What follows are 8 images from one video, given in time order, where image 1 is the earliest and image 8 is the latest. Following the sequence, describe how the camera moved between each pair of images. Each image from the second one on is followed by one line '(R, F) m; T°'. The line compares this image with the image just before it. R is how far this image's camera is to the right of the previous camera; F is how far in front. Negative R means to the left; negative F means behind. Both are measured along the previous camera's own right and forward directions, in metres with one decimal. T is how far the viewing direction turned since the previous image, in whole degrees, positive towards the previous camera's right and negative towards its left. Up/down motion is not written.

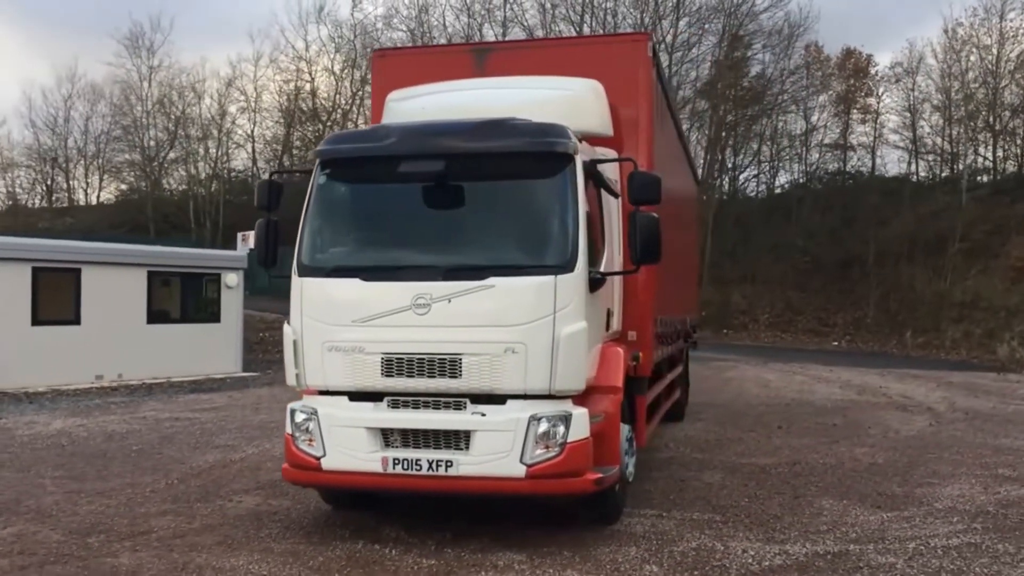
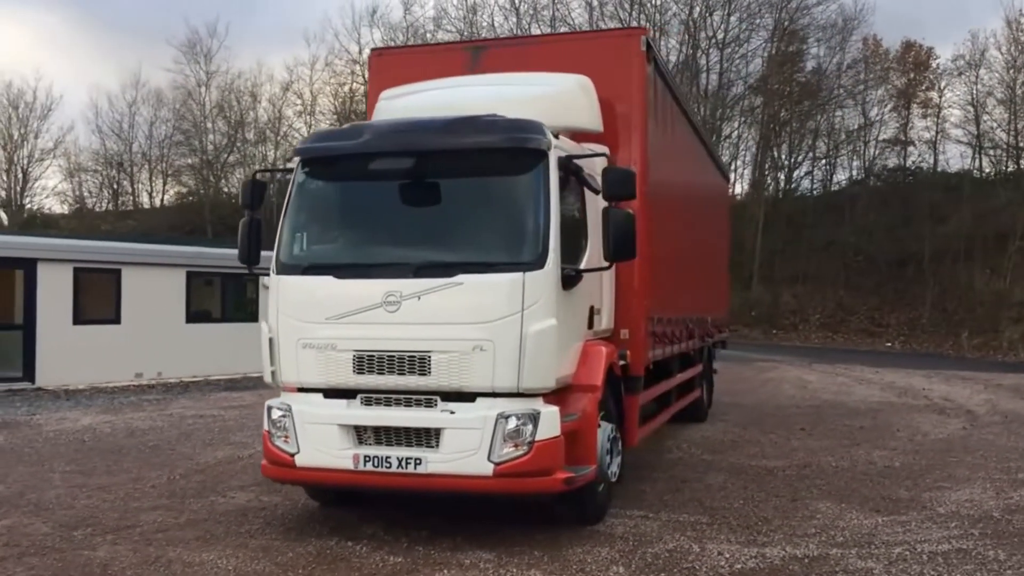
(+0.6, +0.1) m; -4°
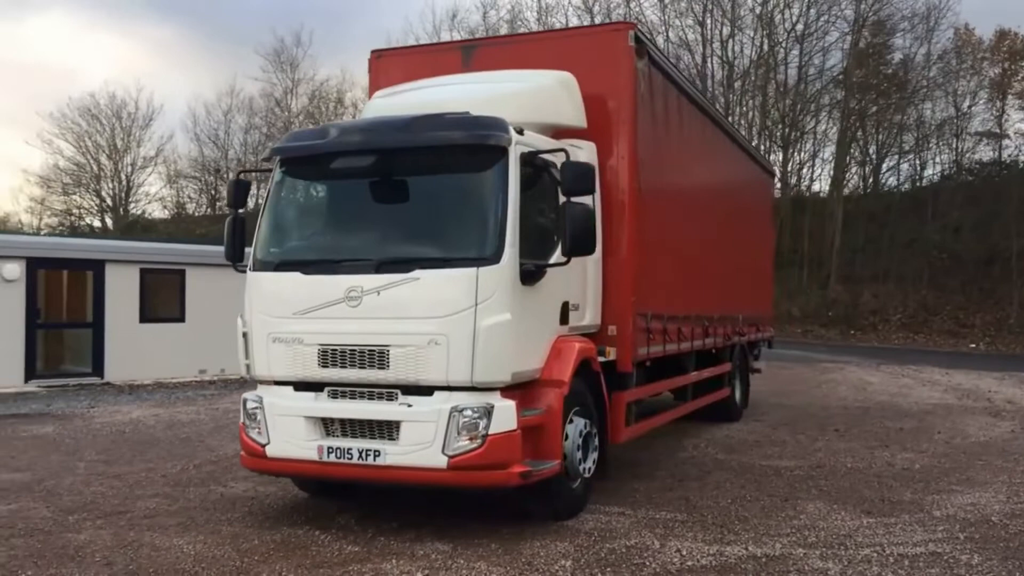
(+0.9, 0.0) m; -6°
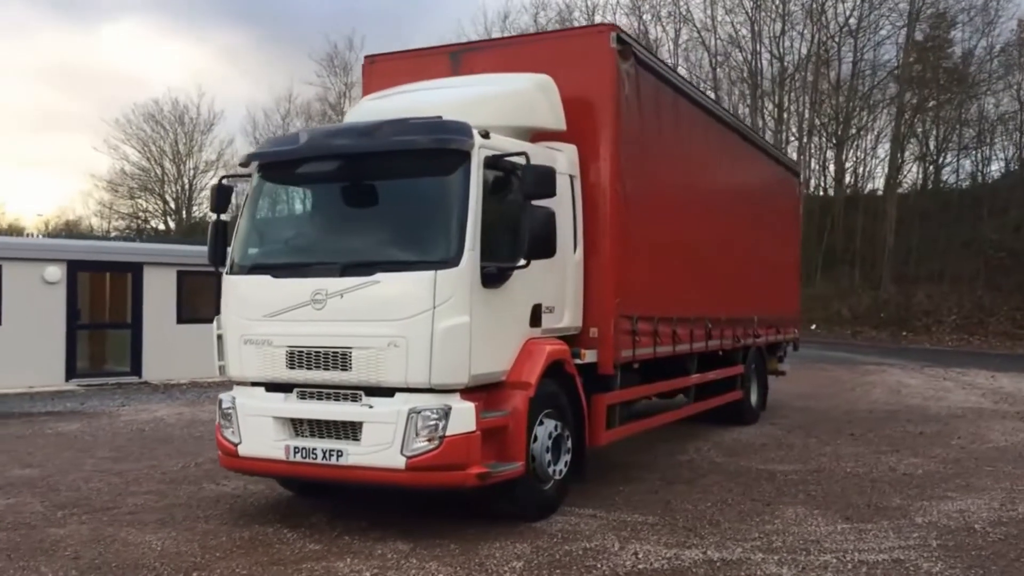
(+0.6, 0.0) m; -4°
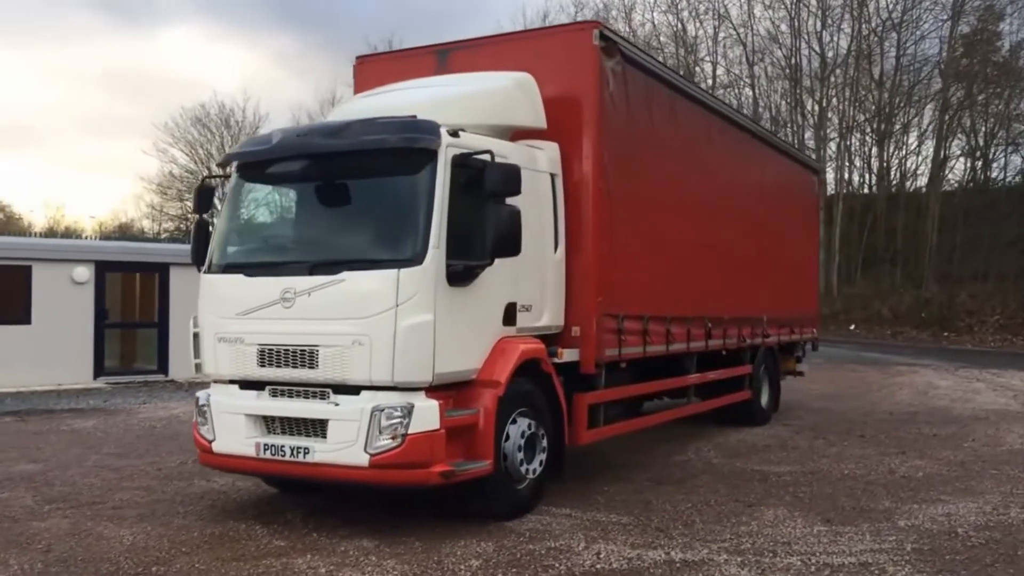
(+0.5, 0.0) m; -3°
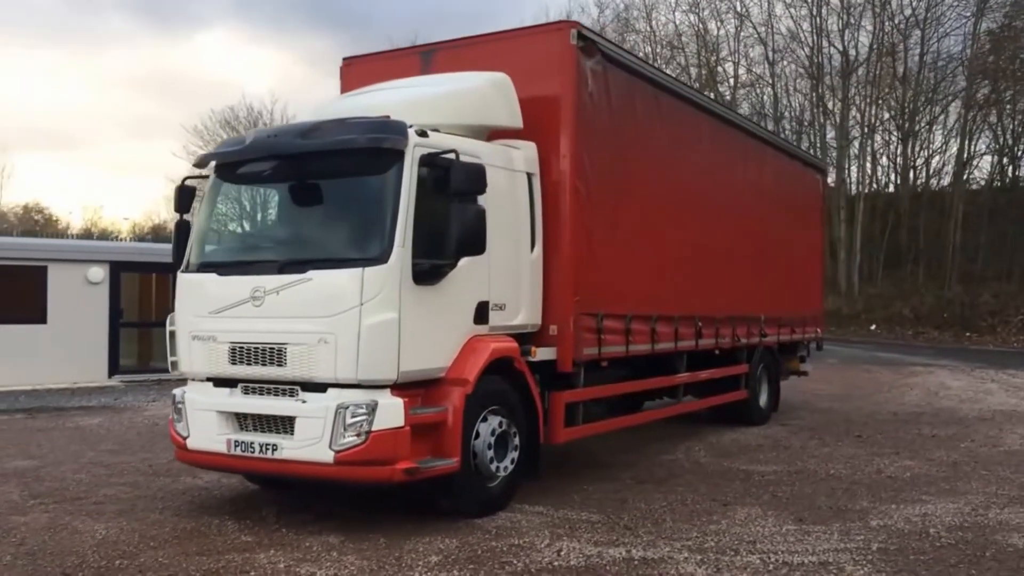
(+0.4, 0.0) m; -2°
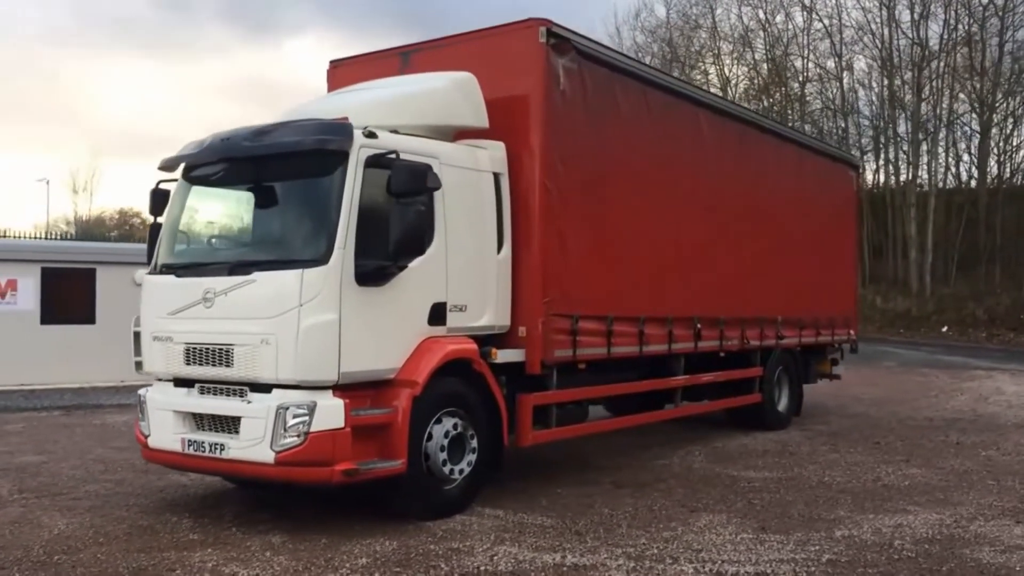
(+0.9, +0.1) m; -5°
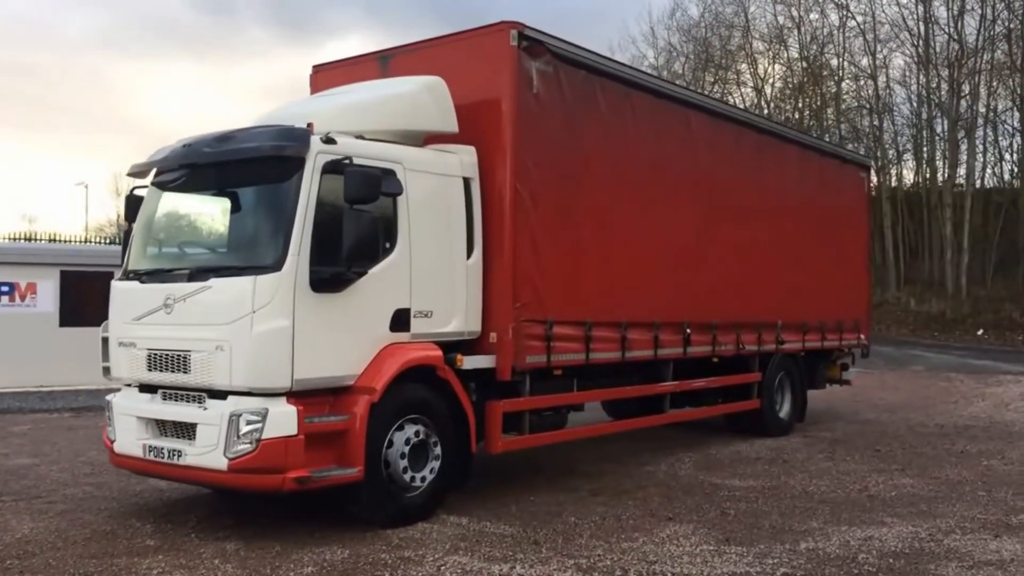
(+0.6, +0.1) m; -3°
